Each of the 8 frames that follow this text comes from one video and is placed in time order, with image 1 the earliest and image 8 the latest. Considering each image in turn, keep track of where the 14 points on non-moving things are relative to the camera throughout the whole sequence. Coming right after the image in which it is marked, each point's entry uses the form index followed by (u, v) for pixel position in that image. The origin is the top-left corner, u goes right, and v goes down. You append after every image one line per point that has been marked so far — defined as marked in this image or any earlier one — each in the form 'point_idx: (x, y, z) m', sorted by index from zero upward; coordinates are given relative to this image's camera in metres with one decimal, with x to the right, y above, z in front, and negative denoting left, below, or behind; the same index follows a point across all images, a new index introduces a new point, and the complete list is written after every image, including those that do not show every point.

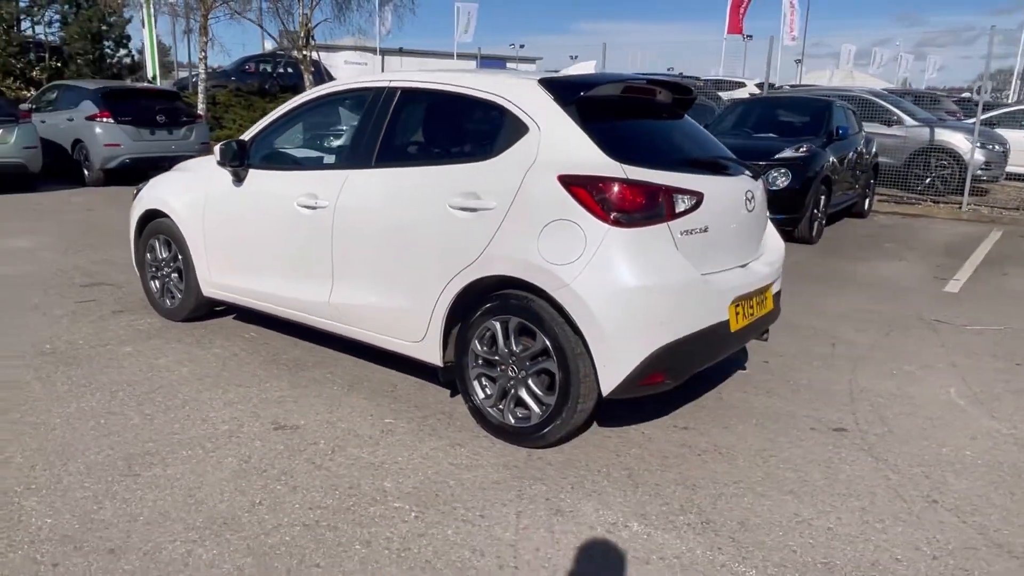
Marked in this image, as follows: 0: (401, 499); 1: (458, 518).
0: (-0.5, -1.0, +3.3) m
1: (-0.2, -1.0, +3.1) m
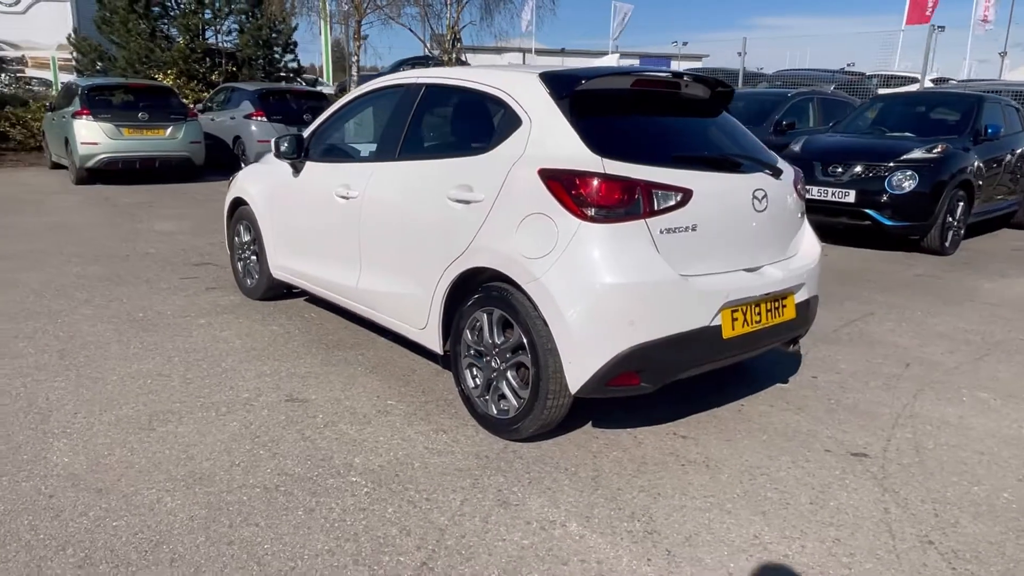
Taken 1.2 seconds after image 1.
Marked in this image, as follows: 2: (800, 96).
0: (-0.7, -0.9, +3.4) m
1: (-0.5, -0.9, +3.3) m
2: (+4.9, +3.3, +12.4) m
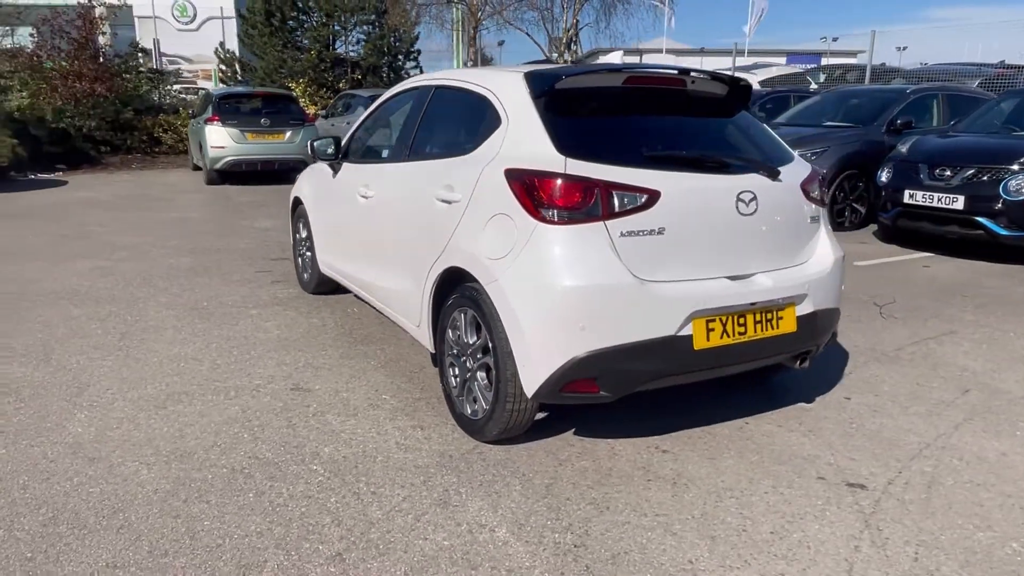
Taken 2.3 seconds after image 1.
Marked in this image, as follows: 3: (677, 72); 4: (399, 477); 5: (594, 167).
0: (-0.9, -0.9, +3.6) m
1: (-0.7, -0.9, +3.3) m
2: (+6.4, +3.1, +11.3) m
3: (+0.9, +1.2, +4.0) m
4: (-0.5, -0.9, +3.5) m
5: (+0.4, +0.6, +3.4) m
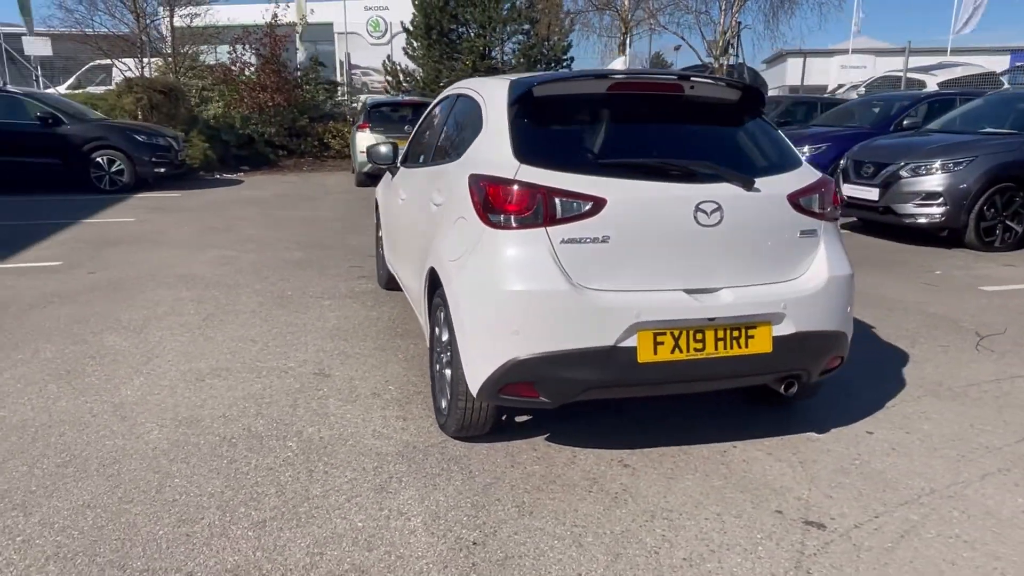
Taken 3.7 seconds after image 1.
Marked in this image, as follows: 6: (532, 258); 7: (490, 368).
0: (-1.1, -0.8, +3.9) m
1: (-1.0, -0.9, +3.6) m
2: (+8.0, +2.6, +9.7) m
3: (+0.9, +1.1, +3.9) m
4: (-0.8, -0.9, +3.7) m
5: (+0.1, +0.5, +3.4) m
6: (+0.1, +0.1, +3.3) m
7: (-0.1, -0.4, +3.4) m
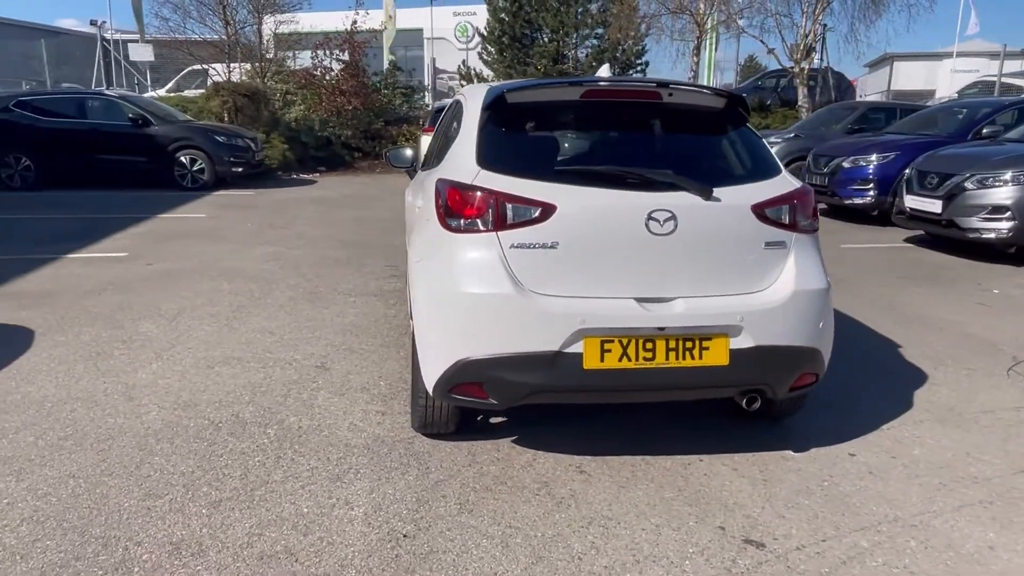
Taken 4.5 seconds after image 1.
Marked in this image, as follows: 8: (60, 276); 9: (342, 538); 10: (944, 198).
0: (-1.3, -0.8, +4.1) m
1: (-1.2, -0.9, +3.8) m
2: (+8.6, +2.3, +8.8) m
3: (+0.8, +1.1, +3.9) m
4: (-1.0, -0.9, +3.9) m
5: (-0.1, +0.5, +3.4) m
6: (-0.1, +0.1, +3.4) m
7: (-0.3, -0.4, +3.5) m
8: (-4.8, +0.1, +7.8) m
9: (-0.7, -1.1, +3.1) m
10: (+5.4, +1.1, +9.1) m
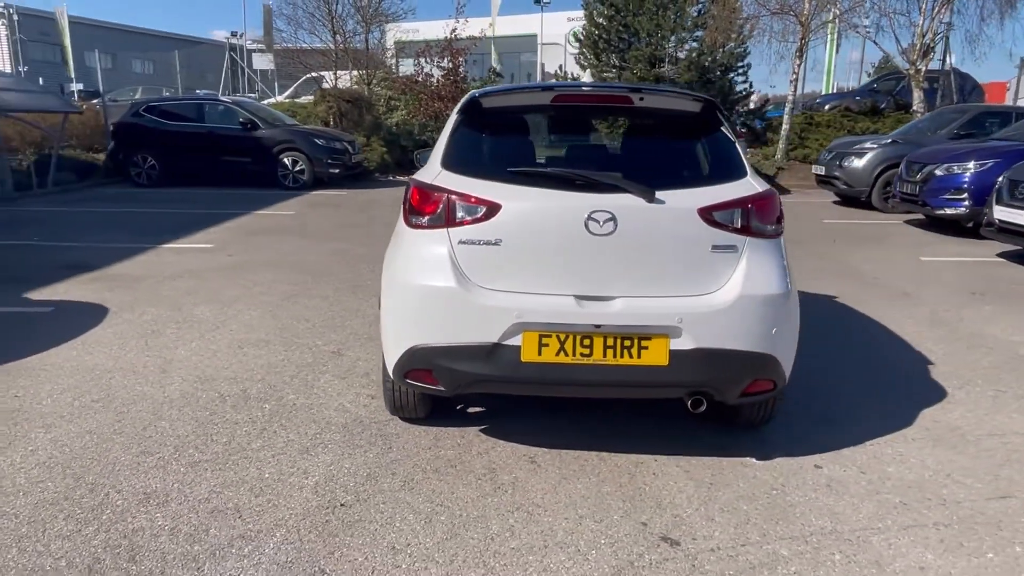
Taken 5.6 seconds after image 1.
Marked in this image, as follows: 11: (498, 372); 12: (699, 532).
0: (-1.5, -0.7, +4.5) m
1: (-1.4, -0.8, +4.2) m
2: (+9.2, +1.9, +7.6) m
3: (+0.6, +1.1, +4.0) m
4: (-1.2, -0.8, +4.2) m
5: (-0.3, +0.5, +3.7) m
6: (-0.4, +0.1, +3.6) m
7: (-0.6, -0.3, +3.7) m
8: (-4.3, +0.3, +8.7) m
9: (-1.1, -1.0, +3.4) m
10: (+6.0, +0.9, +8.4) m
11: (-0.1, -0.4, +3.5) m
12: (+0.8, -1.1, +3.2) m
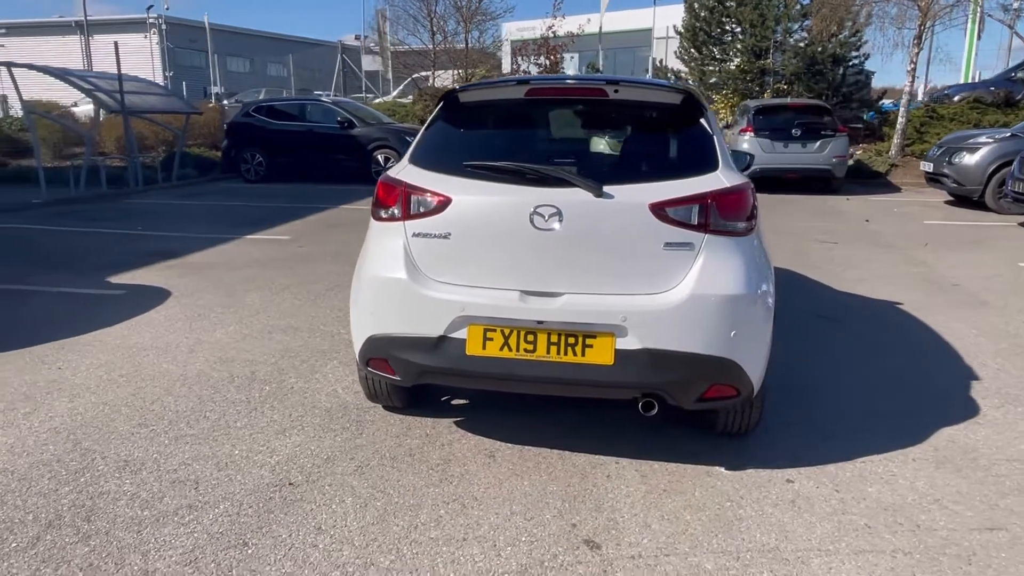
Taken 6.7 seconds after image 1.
0: (-1.6, -0.7, +4.7) m
1: (-1.6, -0.7, +4.4) m
2: (+9.5, +1.7, +6.1) m
3: (+0.5, +1.1, +3.9) m
4: (-1.3, -0.7, +4.4) m
5: (-0.5, +0.6, +3.7) m
6: (-0.6, +0.2, +3.7) m
7: (-0.8, -0.3, +3.8) m
8: (-3.7, +0.5, +9.3) m
9: (-1.3, -0.9, +3.6) m
10: (+6.5, +0.8, +7.3) m
11: (-0.3, -0.4, +3.5) m
12: (+0.5, -1.1, +3.1) m
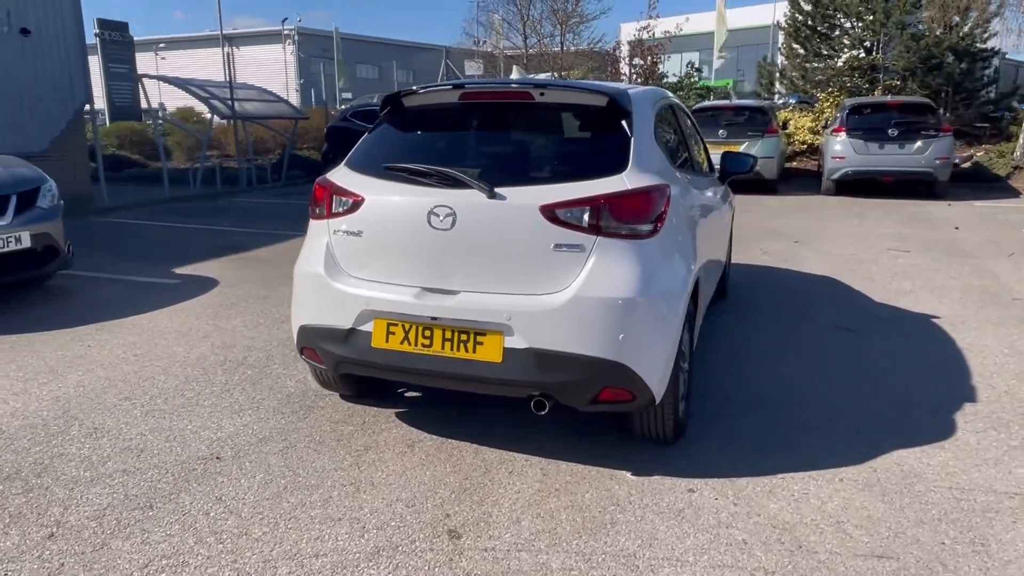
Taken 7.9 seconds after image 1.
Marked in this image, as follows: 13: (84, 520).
0: (-1.8, -0.6, +5.1) m
1: (-1.9, -0.7, +4.8) m
2: (+9.4, +1.4, +4.6) m
3: (+0.1, +1.1, +3.9) m
4: (-1.7, -0.7, +4.8) m
5: (-0.9, +0.6, +3.9) m
6: (-1.0, +0.2, +3.9) m
7: (-1.2, -0.3, +4.1) m
8: (-3.1, +0.6, +10.0) m
9: (-1.8, -0.9, +4.0) m
10: (+6.6, +0.6, +6.3) m
11: (-0.8, -0.3, +3.7) m
12: (-0.1, -1.1, +3.2) m
13: (-1.9, -1.0, +3.3) m
